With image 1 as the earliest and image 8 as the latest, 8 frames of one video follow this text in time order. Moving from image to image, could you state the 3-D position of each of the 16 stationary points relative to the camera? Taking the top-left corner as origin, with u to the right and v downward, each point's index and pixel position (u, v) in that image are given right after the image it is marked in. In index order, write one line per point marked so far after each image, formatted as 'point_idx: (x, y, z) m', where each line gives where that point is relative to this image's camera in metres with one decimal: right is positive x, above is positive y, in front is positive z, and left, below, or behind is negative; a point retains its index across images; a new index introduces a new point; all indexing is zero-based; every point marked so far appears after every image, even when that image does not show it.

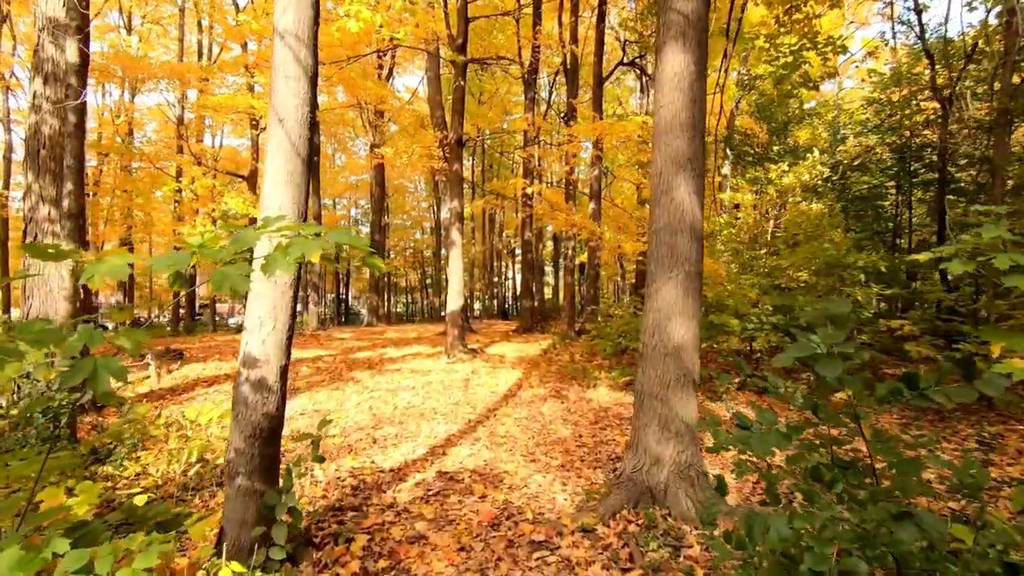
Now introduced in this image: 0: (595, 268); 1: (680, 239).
0: (+2.4, +0.6, +14.2) m
1: (+1.2, +0.4, +3.5) m
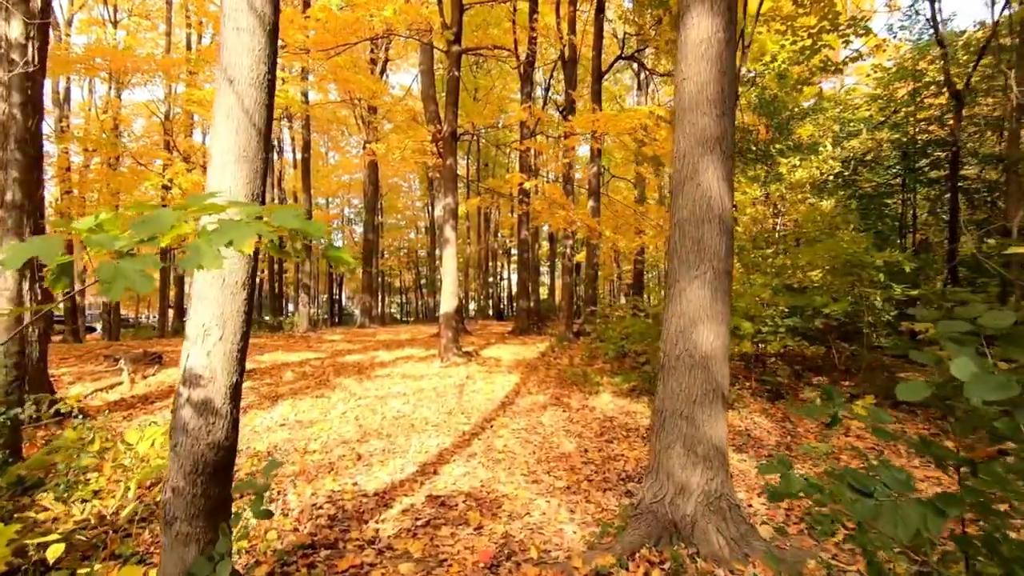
0: (+2.3, +0.6, +13.7) m
1: (+1.2, +0.4, +3.0) m
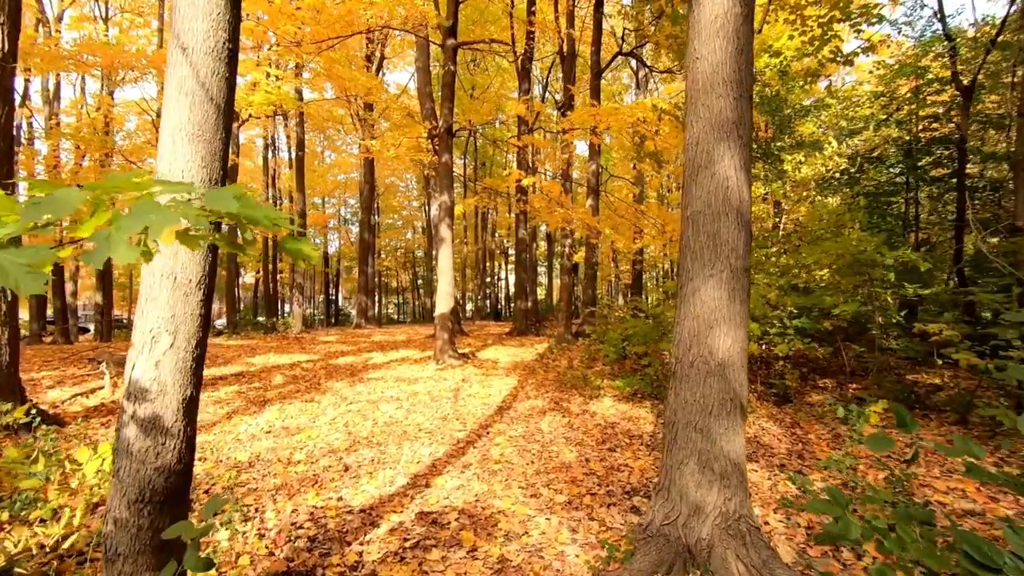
0: (+2.2, +0.6, +13.4) m
1: (+1.2, +0.4, +2.7) m
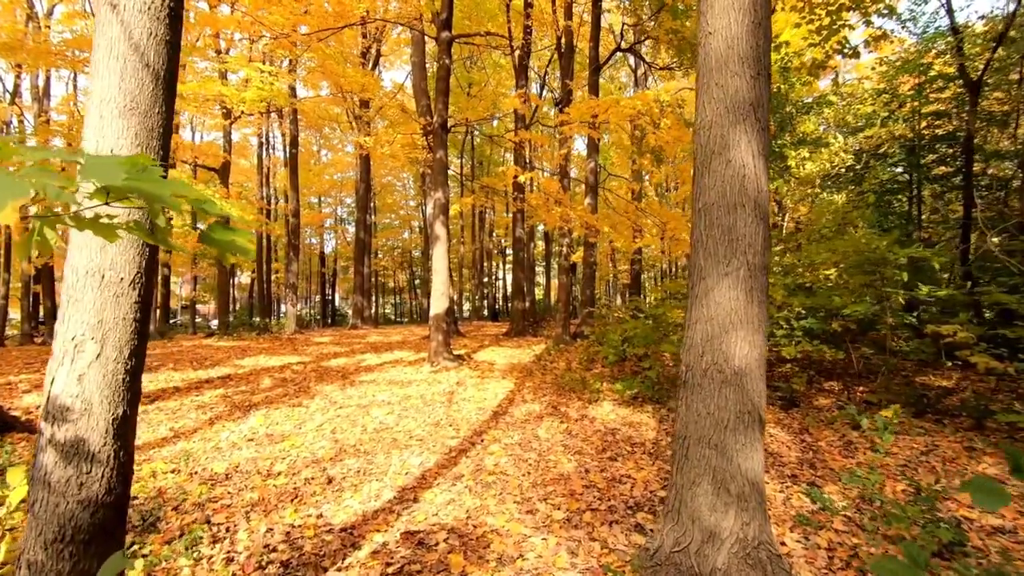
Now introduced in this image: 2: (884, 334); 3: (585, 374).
0: (+2.1, +0.6, +13.2) m
1: (+1.1, +0.4, +2.4) m
2: (+5.2, -0.7, +6.8) m
3: (+1.3, -1.5, +8.7) m
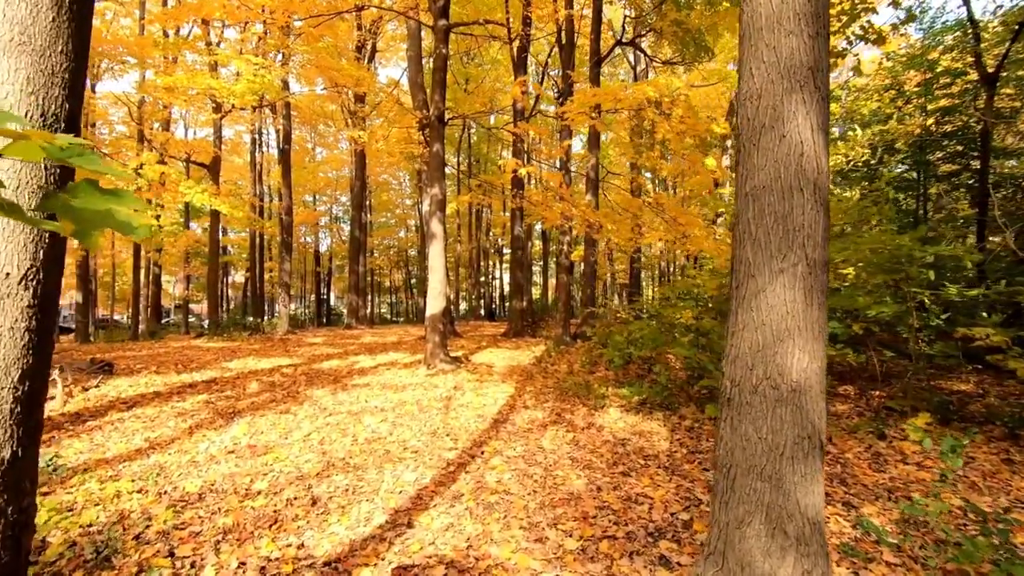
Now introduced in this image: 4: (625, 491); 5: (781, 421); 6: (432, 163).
0: (+2.1, +0.6, +12.8) m
1: (+1.2, +0.4, +2.0) m
2: (+5.3, -0.7, +6.5) m
3: (+1.3, -1.5, +8.3) m
4: (+0.9, -1.6, +4.0) m
5: (+1.1, -0.5, +2.0) m
6: (-1.6, +2.5, +9.8) m
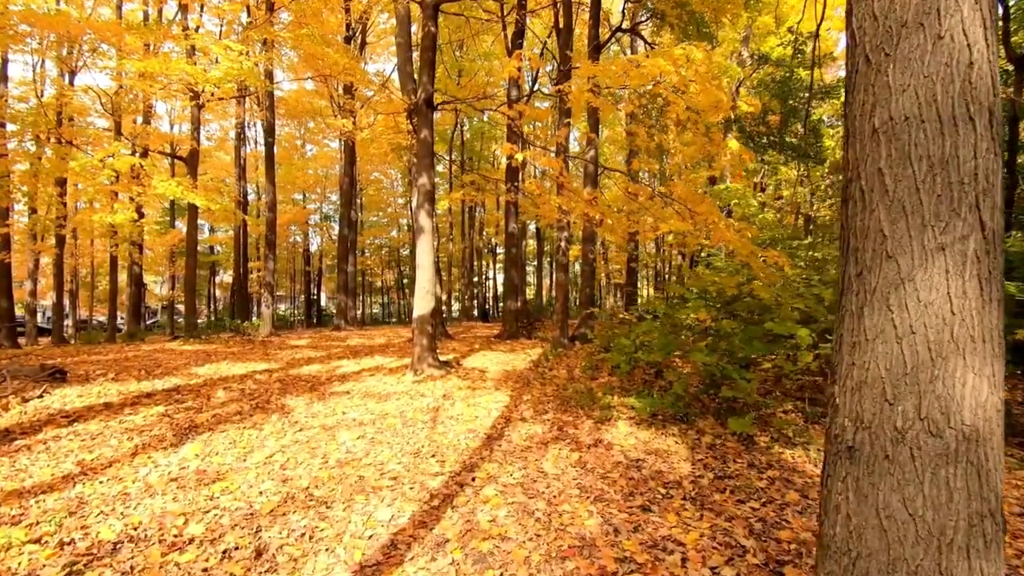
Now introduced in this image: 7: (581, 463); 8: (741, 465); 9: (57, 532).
0: (+2.0, +0.6, +12.0) m
1: (+1.2, +0.4, +1.3) m
2: (+5.2, -0.6, +5.8) m
3: (+1.2, -1.5, +7.6) m
4: (+0.9, -1.6, +3.2) m
5: (+1.1, -0.5, +1.2) m
6: (-1.7, +2.6, +9.0) m
7: (+0.6, -1.7, +4.6) m
8: (+2.1, -1.6, +4.5) m
9: (-3.0, -1.6, +3.2) m
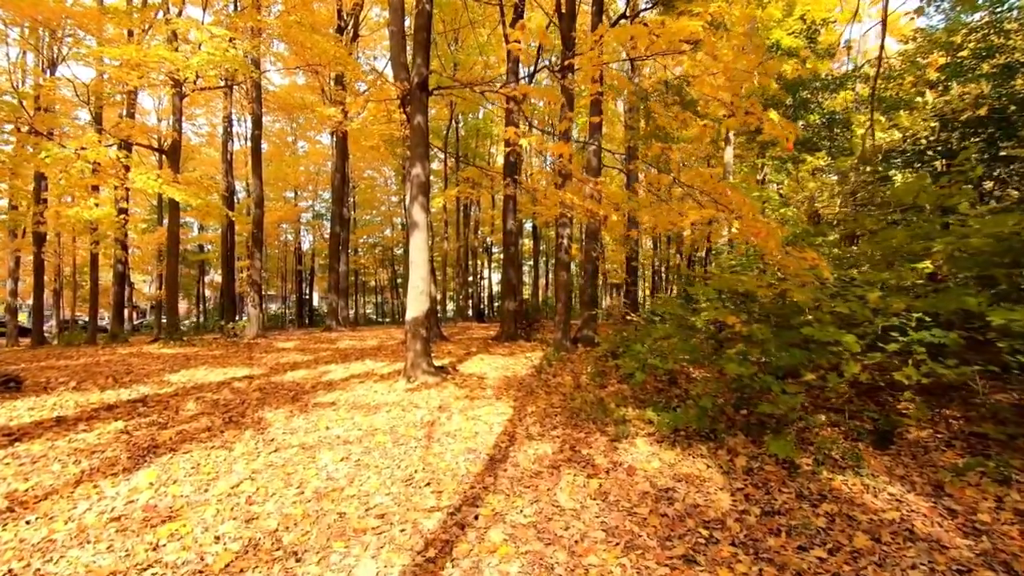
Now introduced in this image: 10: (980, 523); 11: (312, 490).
0: (+2.0, +0.6, +11.4) m
1: (+1.3, +0.4, +0.6) m
2: (+5.3, -0.6, +5.2) m
3: (+1.3, -1.5, +6.9) m
4: (+1.0, -1.6, +2.5) m
5: (+1.2, -0.5, +0.6) m
6: (-1.7, +2.6, +8.3) m
7: (+0.7, -1.7, +3.9) m
8: (+2.2, -1.7, +3.9) m
9: (-2.9, -1.6, +2.5) m
10: (+3.3, -1.7, +3.4) m
11: (-1.7, -1.7, +4.0) m
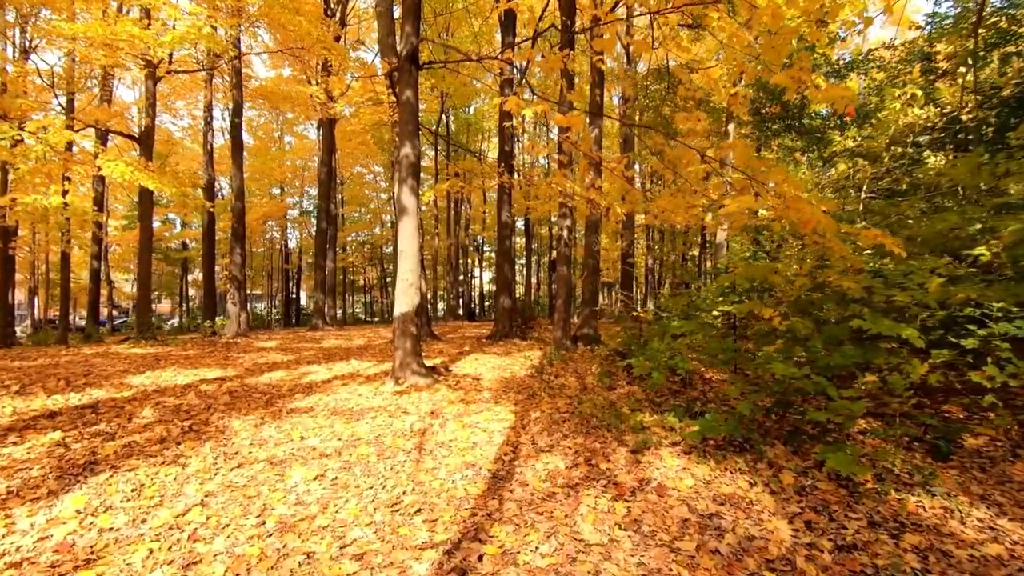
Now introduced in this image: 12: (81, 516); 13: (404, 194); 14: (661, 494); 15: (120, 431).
0: (+1.9, +0.7, +10.7) m
1: (+1.4, +0.5, -0.1) m
2: (+5.3, -0.5, +4.5) m
3: (+1.3, -1.4, +6.2) m
4: (+1.1, -1.5, +1.8) m
5: (+1.4, -0.4, -0.1) m
6: (-1.7, +2.7, +7.6) m
7: (+0.8, -1.5, +3.2) m
8: (+2.3, -1.5, +3.2) m
9: (-2.8, -1.5, +1.7) m
10: (+3.4, -1.6, +2.8) m
11: (-1.6, -1.6, +3.3) m
12: (-3.0, -1.6, +3.4) m
13: (-1.7, +1.5, +7.6) m
14: (+1.1, -1.5, +3.6) m
15: (-4.2, -1.5, +5.2) m
